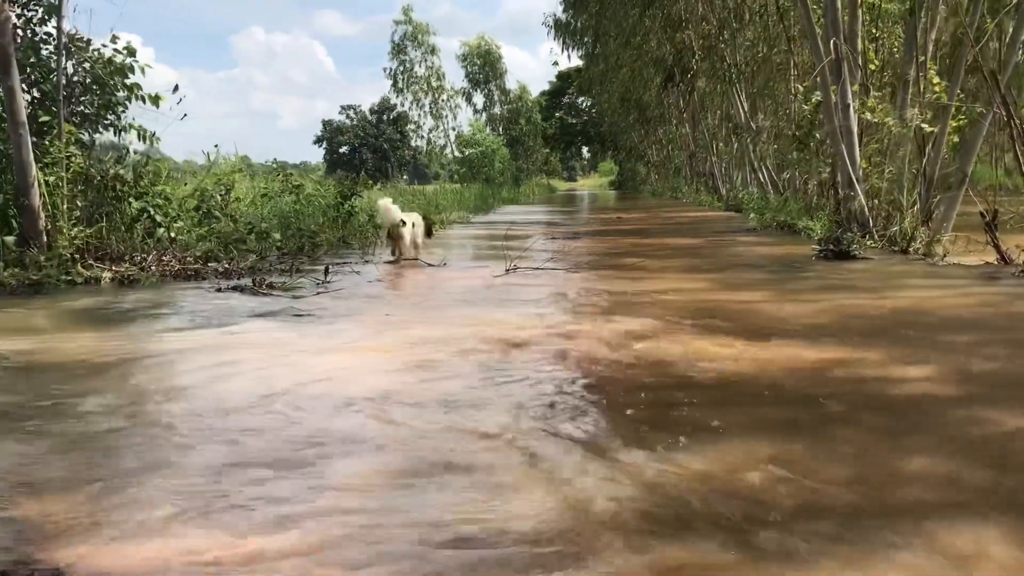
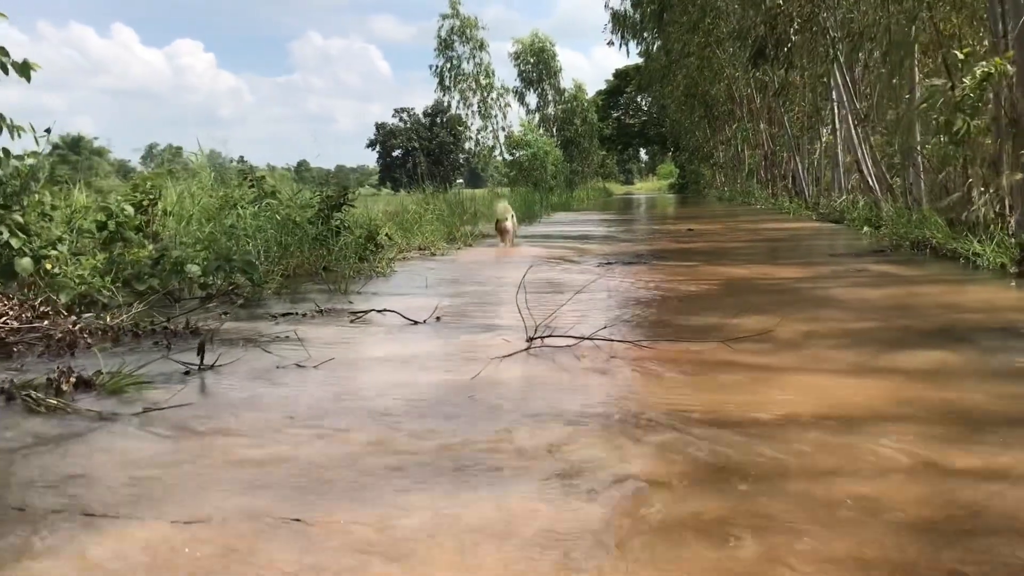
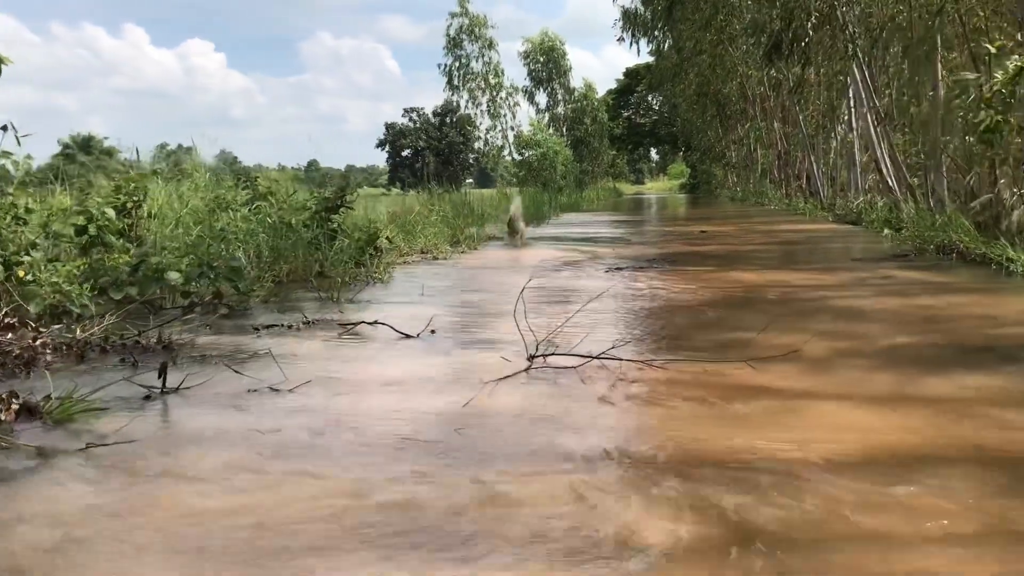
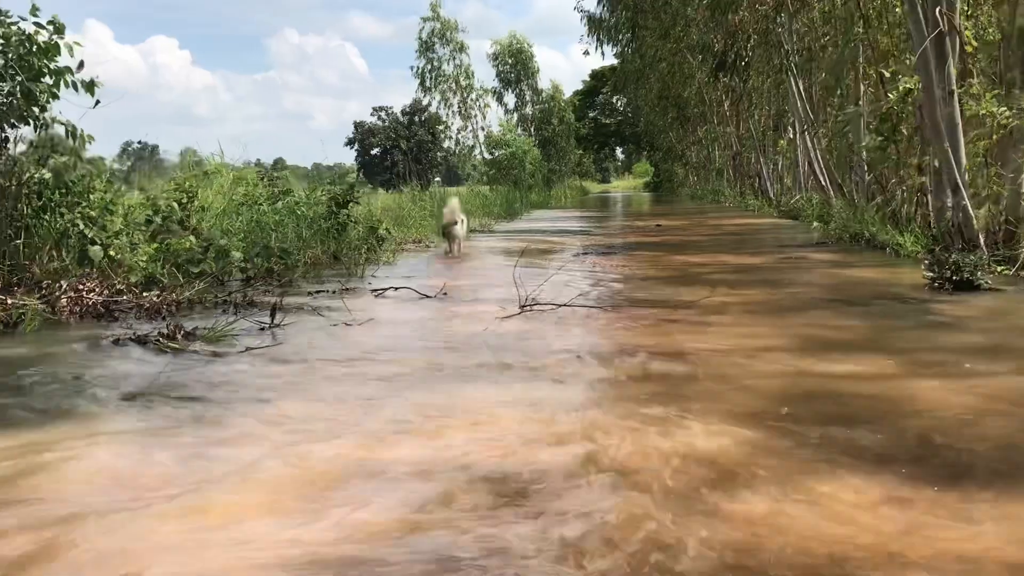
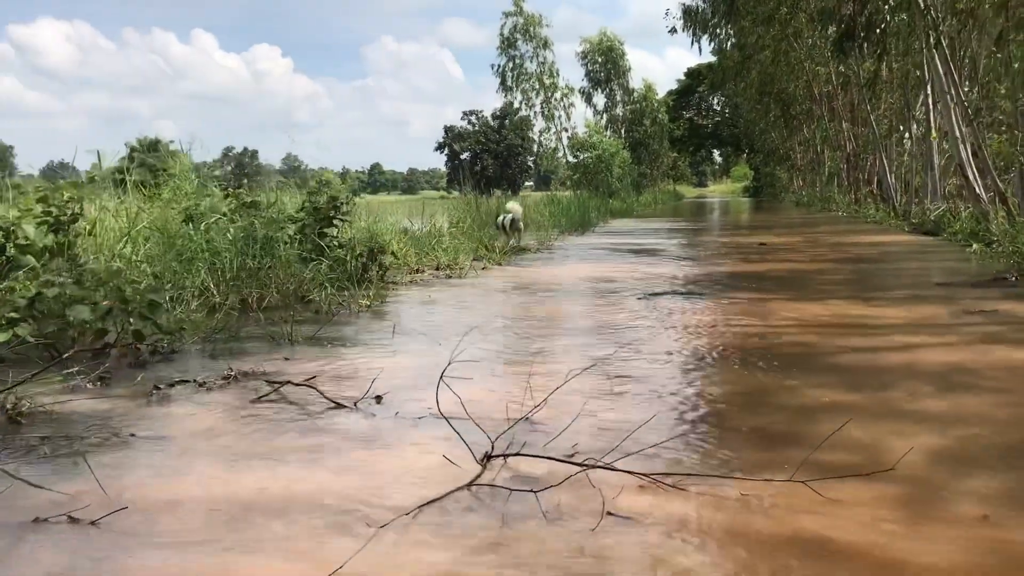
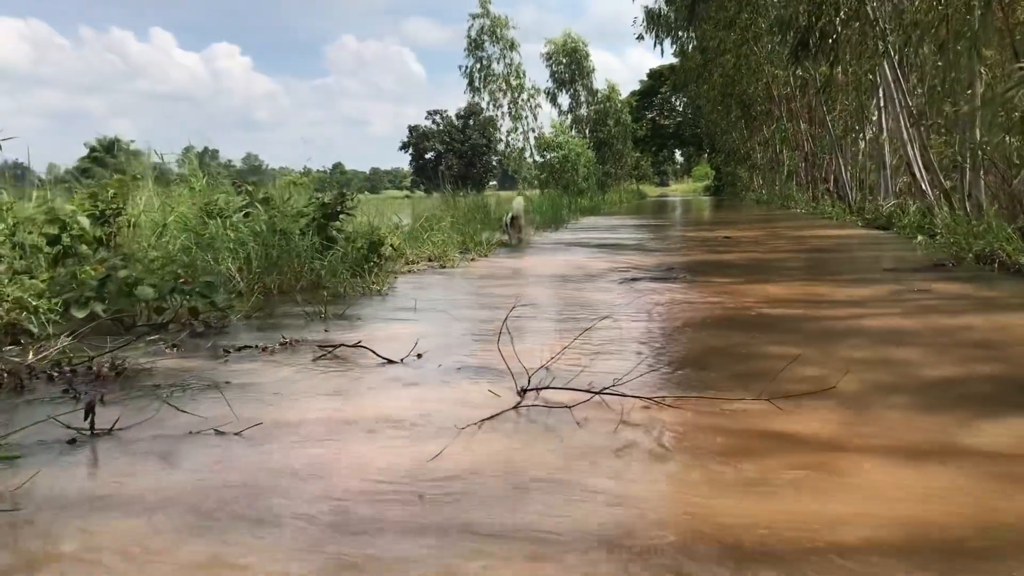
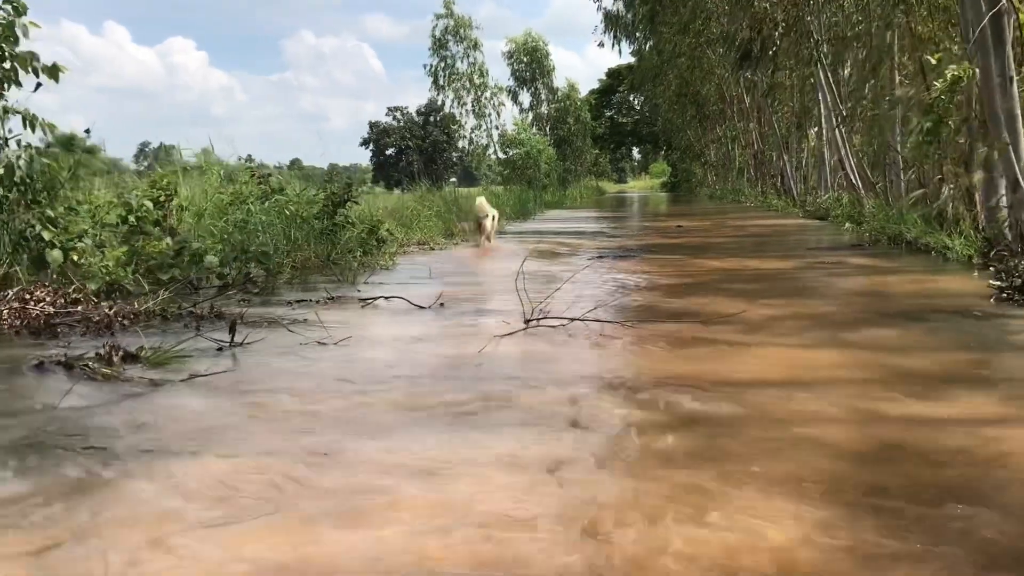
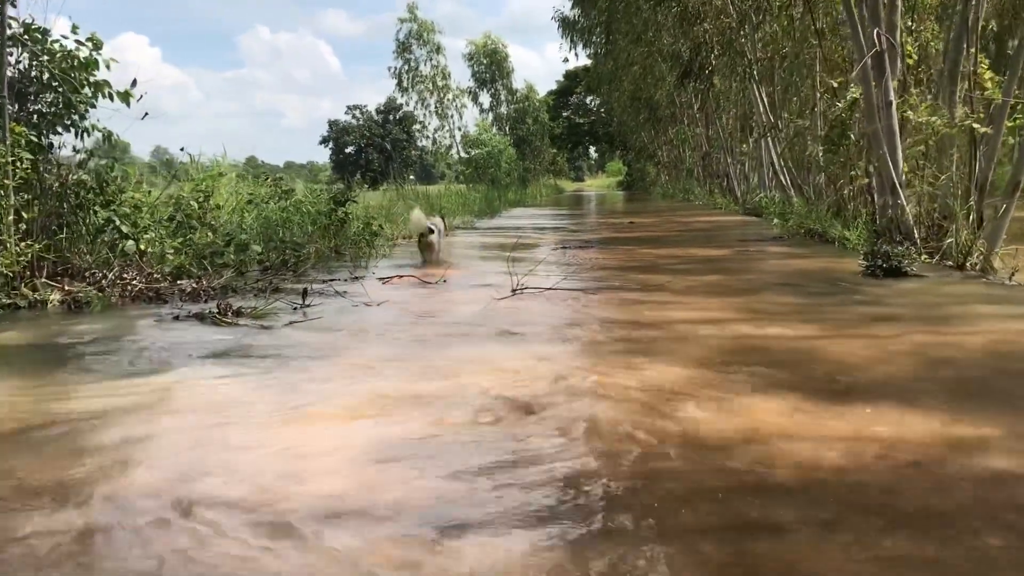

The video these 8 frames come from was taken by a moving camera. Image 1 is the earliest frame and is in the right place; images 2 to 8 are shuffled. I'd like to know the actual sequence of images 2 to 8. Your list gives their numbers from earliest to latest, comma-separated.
8, 4, 7, 2, 3, 6, 5
